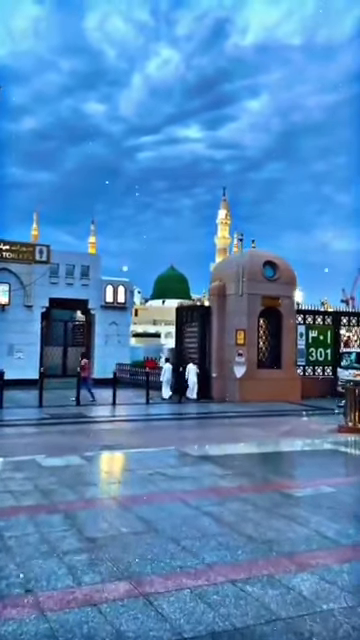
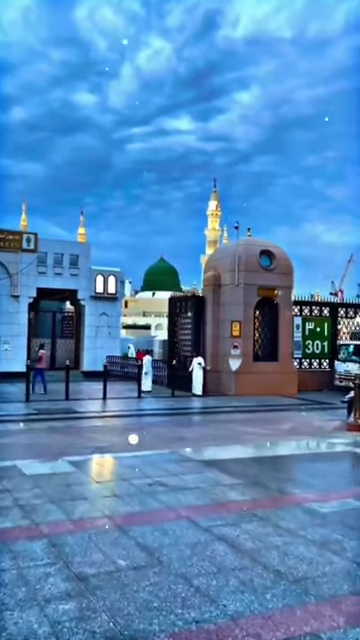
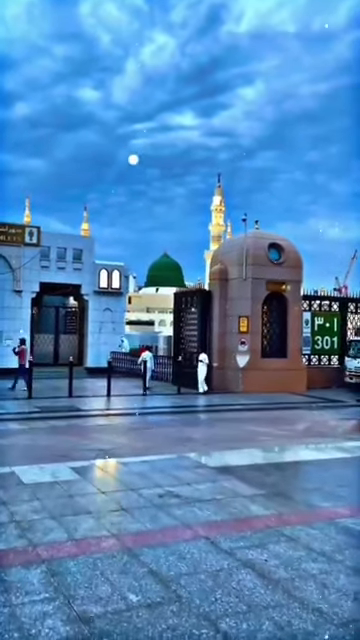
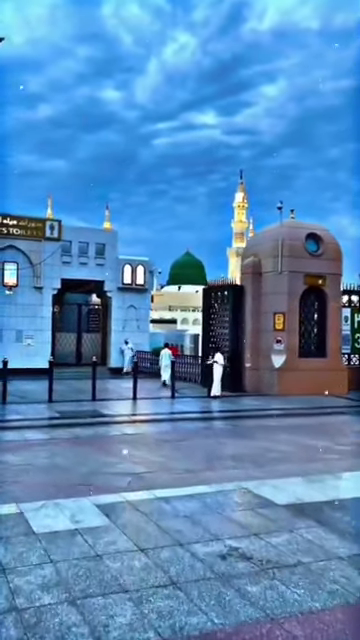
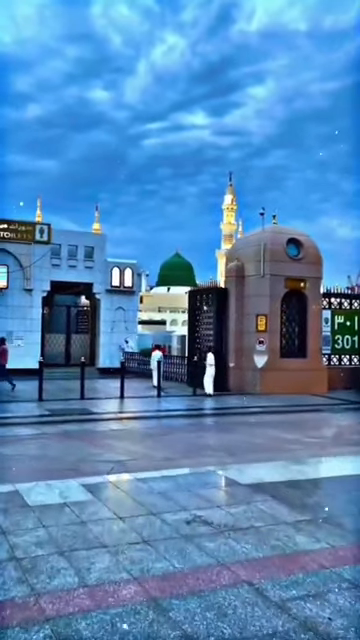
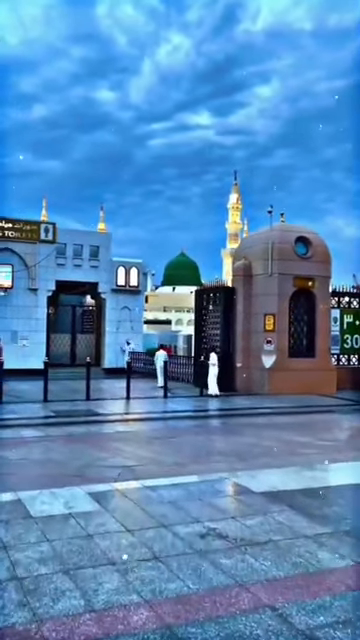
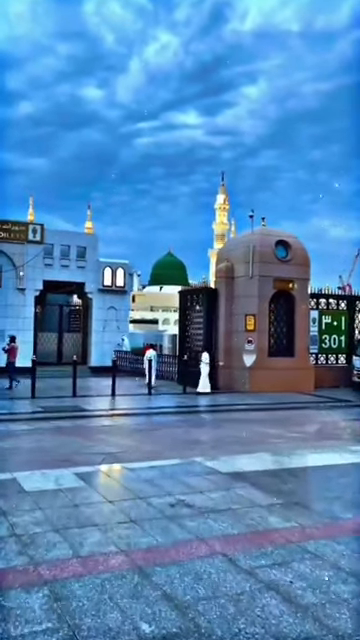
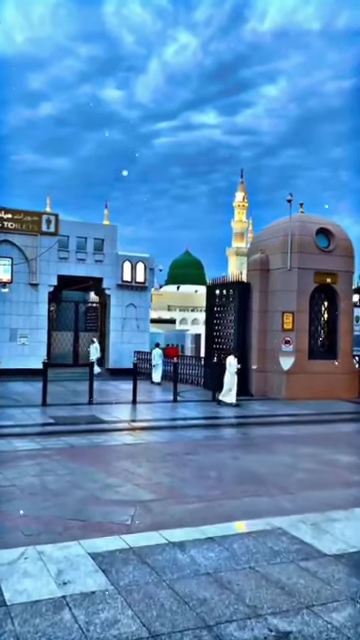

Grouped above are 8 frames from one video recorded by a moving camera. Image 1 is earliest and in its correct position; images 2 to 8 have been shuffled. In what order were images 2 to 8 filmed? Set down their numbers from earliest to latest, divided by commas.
2, 3, 7, 5, 6, 4, 8
